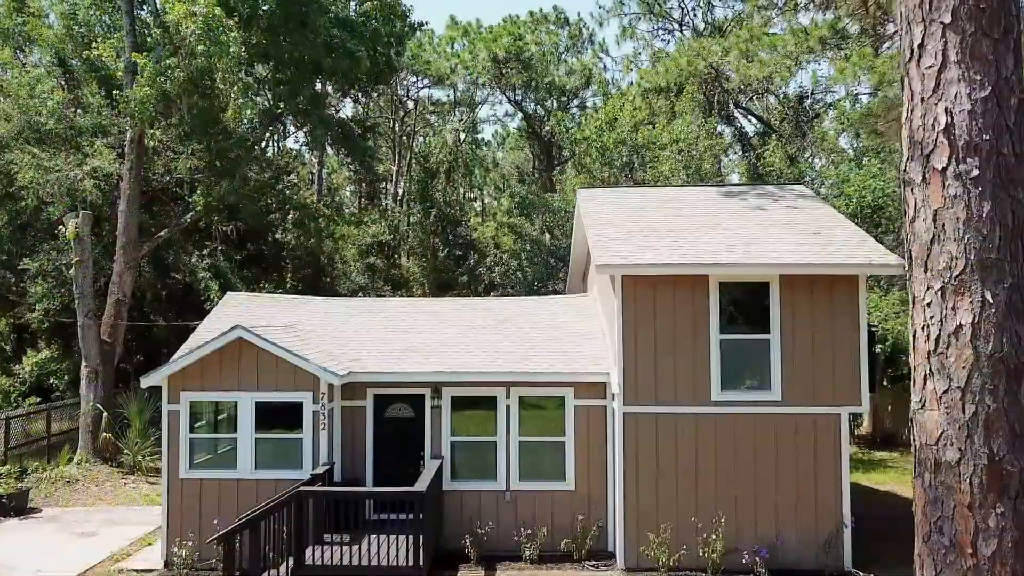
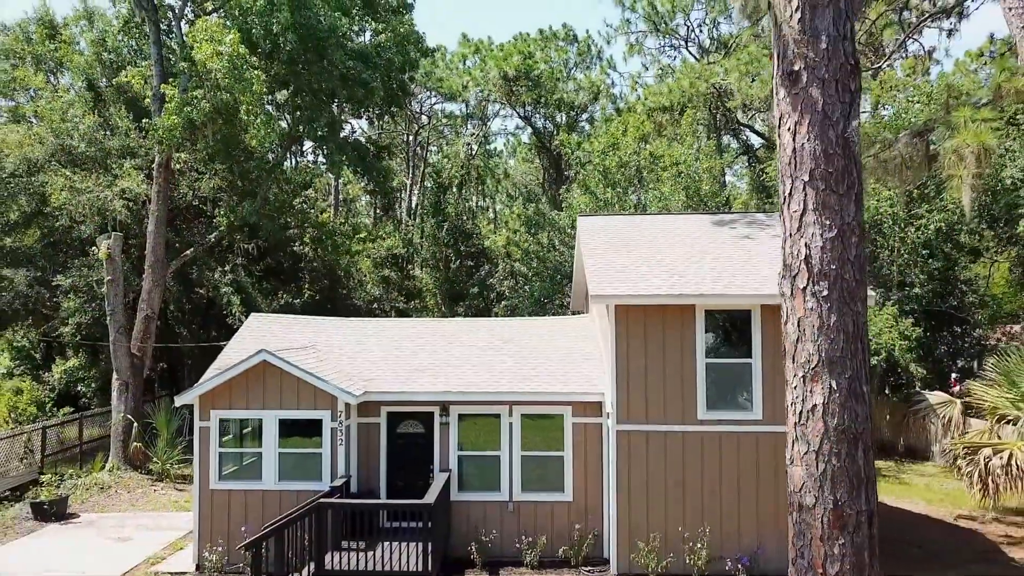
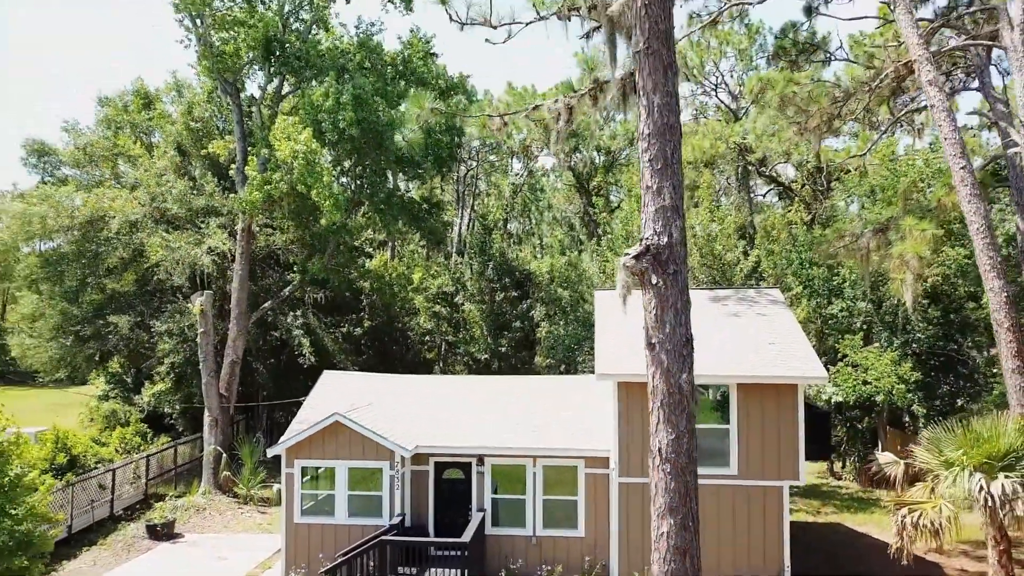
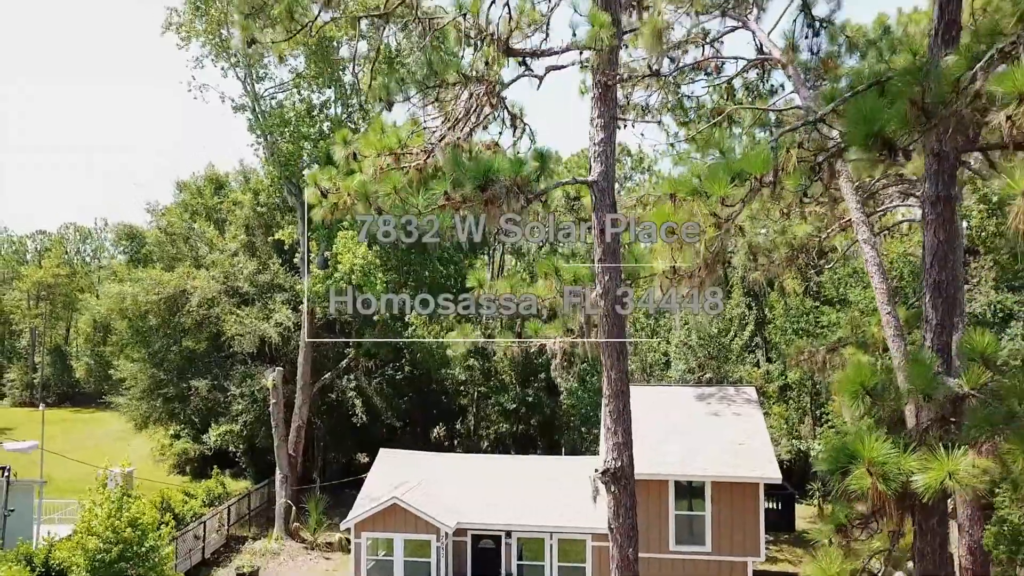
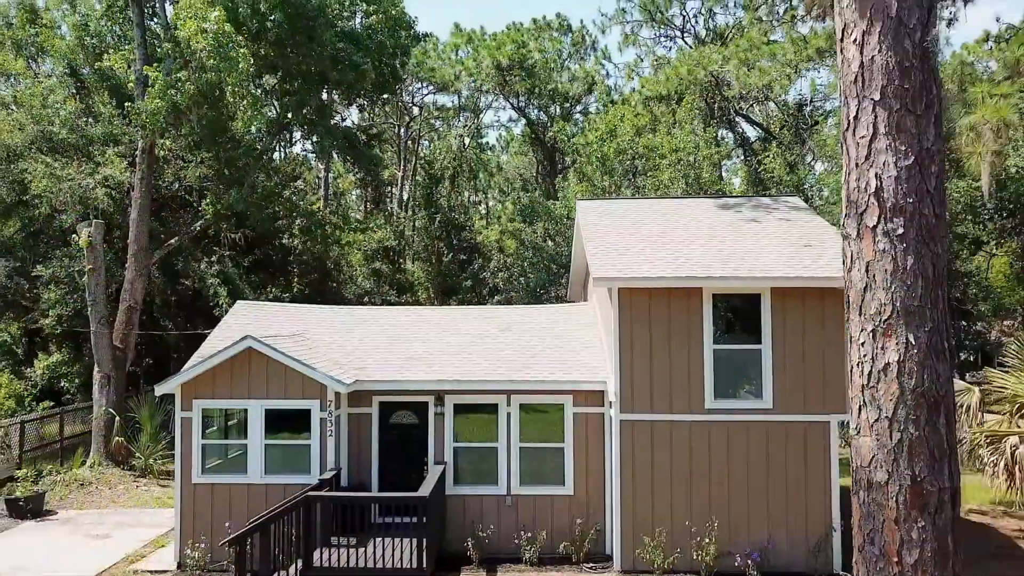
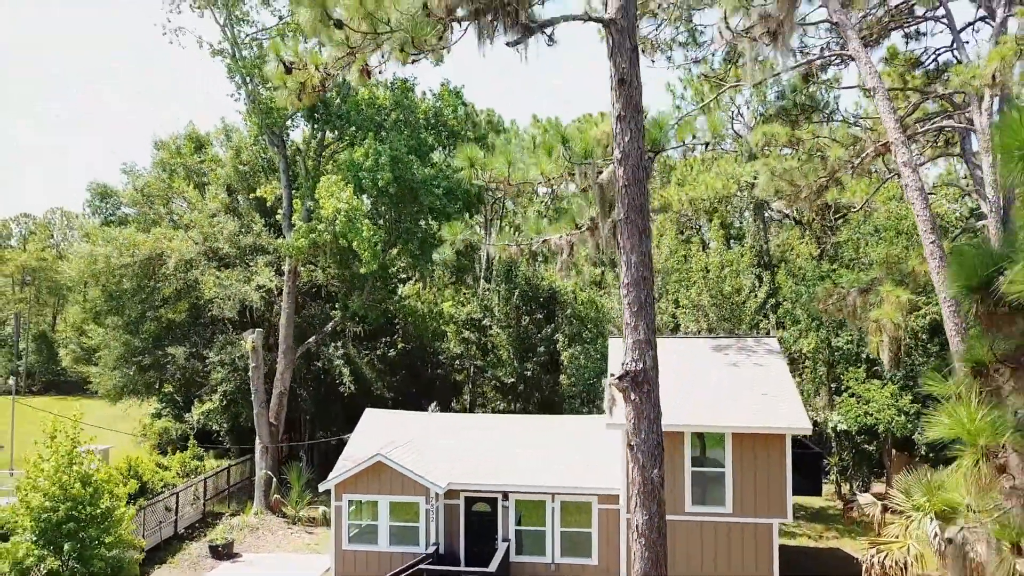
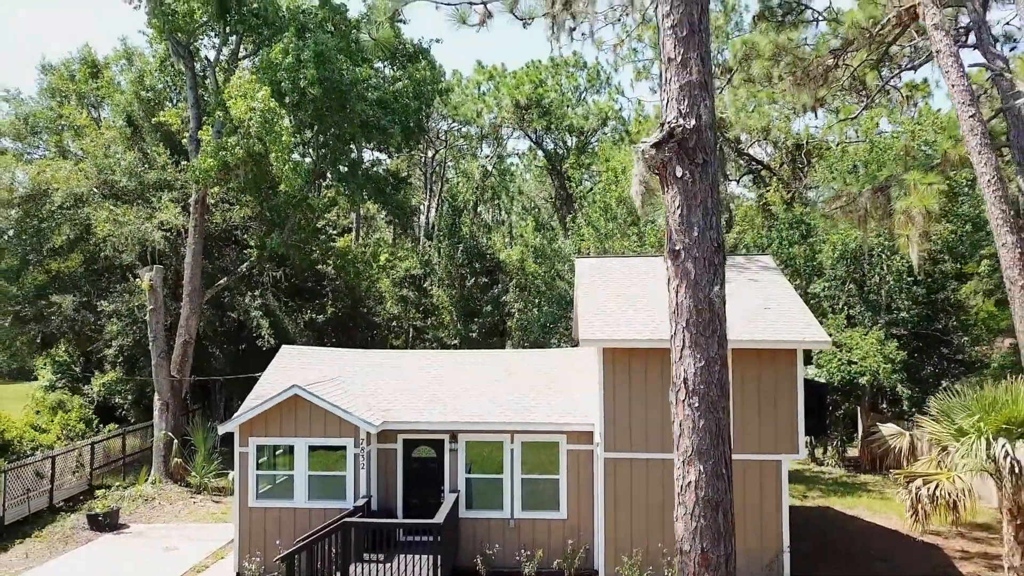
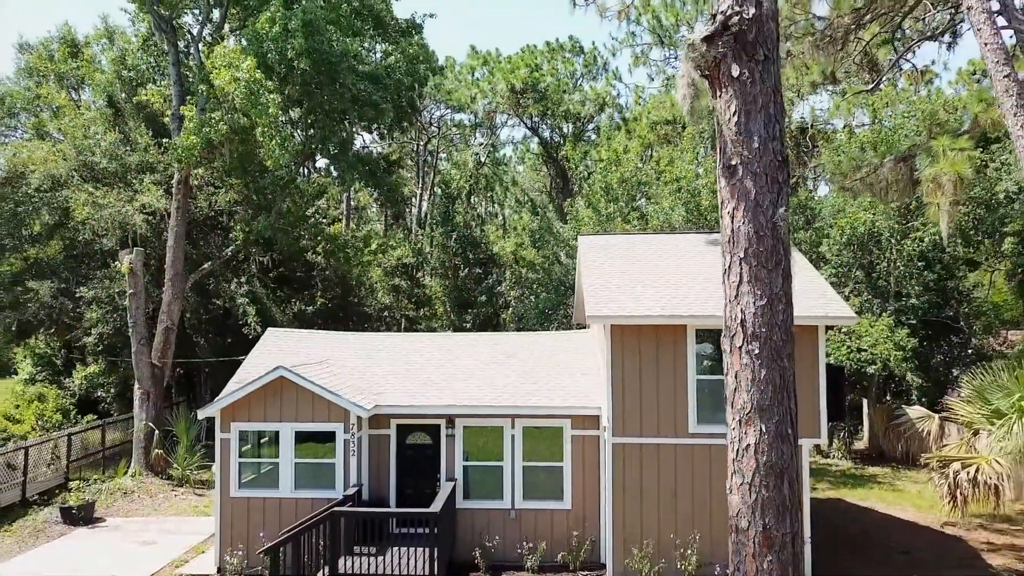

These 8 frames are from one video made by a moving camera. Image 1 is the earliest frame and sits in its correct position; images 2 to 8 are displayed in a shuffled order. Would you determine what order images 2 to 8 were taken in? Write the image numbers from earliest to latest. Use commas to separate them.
5, 2, 8, 7, 3, 6, 4
